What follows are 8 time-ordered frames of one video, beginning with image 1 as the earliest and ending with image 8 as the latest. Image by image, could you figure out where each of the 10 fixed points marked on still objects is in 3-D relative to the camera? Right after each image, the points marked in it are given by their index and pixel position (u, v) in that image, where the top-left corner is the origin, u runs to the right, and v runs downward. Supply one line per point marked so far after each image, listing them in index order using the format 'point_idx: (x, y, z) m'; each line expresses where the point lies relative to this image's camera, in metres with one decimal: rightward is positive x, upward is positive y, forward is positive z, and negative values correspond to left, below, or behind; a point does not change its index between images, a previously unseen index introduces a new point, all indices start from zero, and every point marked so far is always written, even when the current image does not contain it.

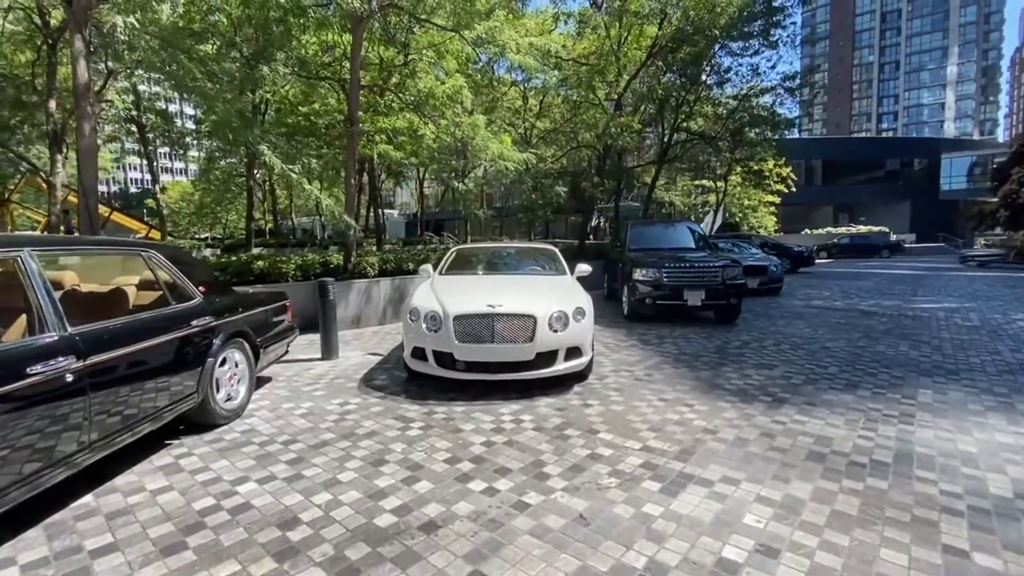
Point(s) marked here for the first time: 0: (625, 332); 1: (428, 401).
0: (+2.0, -0.8, +8.5) m
1: (-0.9, -1.2, +4.9) m
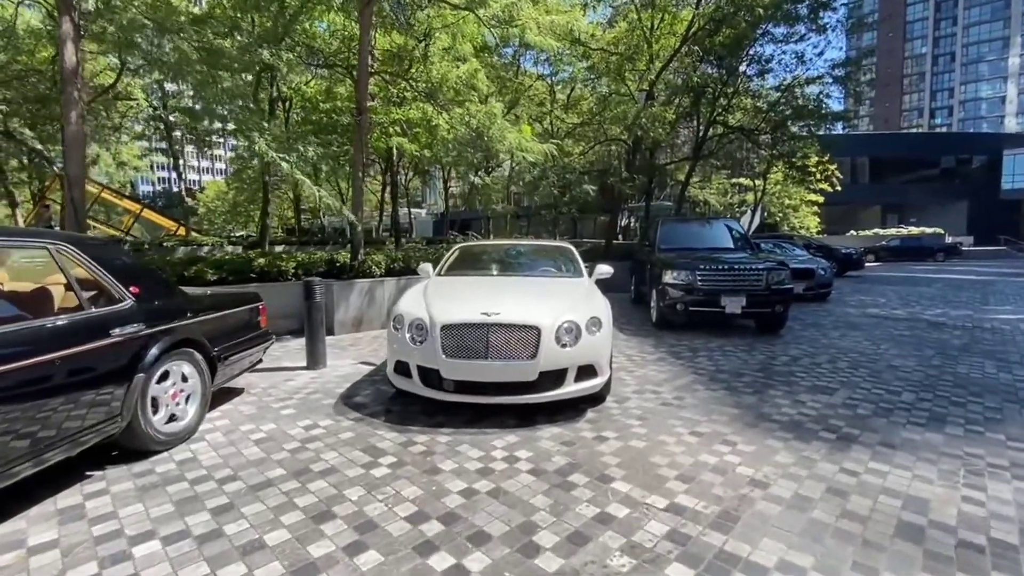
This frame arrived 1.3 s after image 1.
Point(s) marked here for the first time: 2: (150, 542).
0: (+2.2, -0.8, +7.5) m
1: (-0.9, -1.2, +4.1) m
2: (-2.0, -1.4, +2.6) m
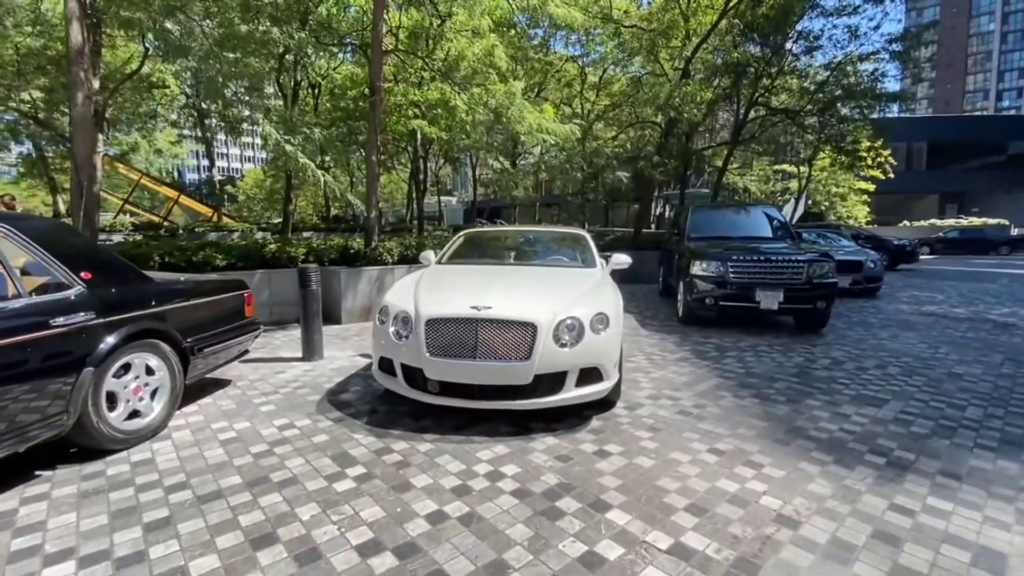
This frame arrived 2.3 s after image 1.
0: (+2.4, -0.7, +6.9) m
1: (-0.9, -1.1, +3.7) m
2: (-2.1, -1.3, +2.3) m
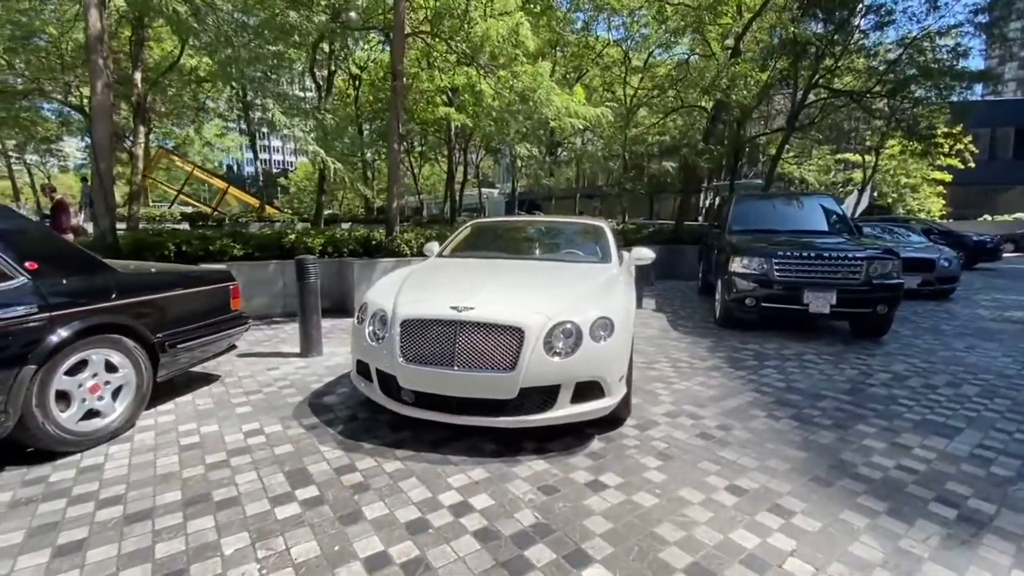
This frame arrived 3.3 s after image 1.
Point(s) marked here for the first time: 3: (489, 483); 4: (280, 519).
0: (+2.6, -0.7, +6.2) m
1: (-1.0, -1.1, +3.3) m
2: (-2.3, -1.3, +2.0) m
3: (-0.1, -1.1, +2.8) m
4: (-1.2, -1.2, +2.5) m
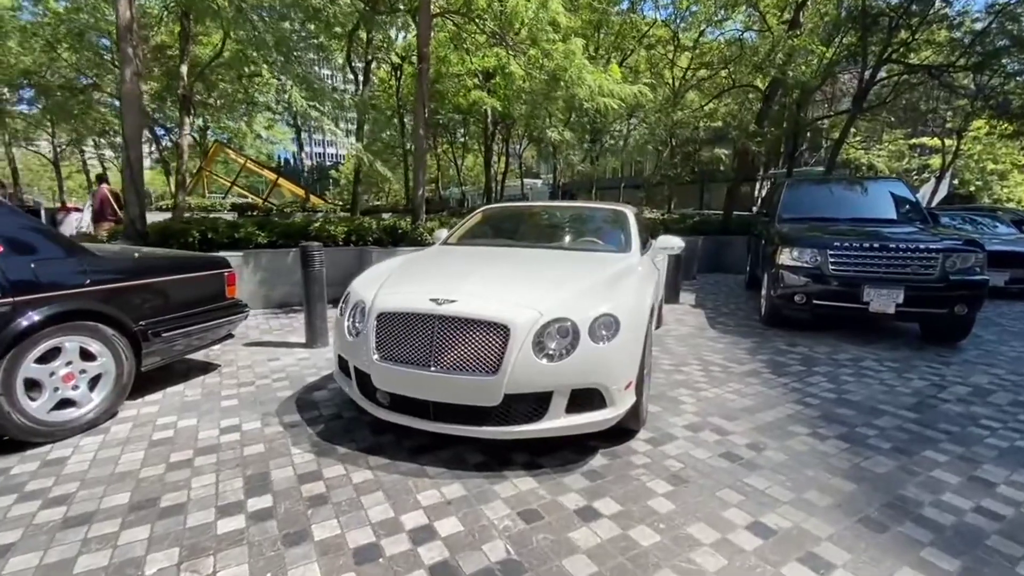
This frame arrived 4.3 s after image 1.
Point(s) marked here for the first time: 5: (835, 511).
0: (+2.8, -0.6, +5.5) m
1: (-1.1, -1.0, +3.0) m
2: (-2.5, -1.2, +1.8) m
3: (-0.3, -1.1, +2.5) m
4: (-1.3, -1.1, +2.2) m
5: (+1.6, -1.1, +2.4) m
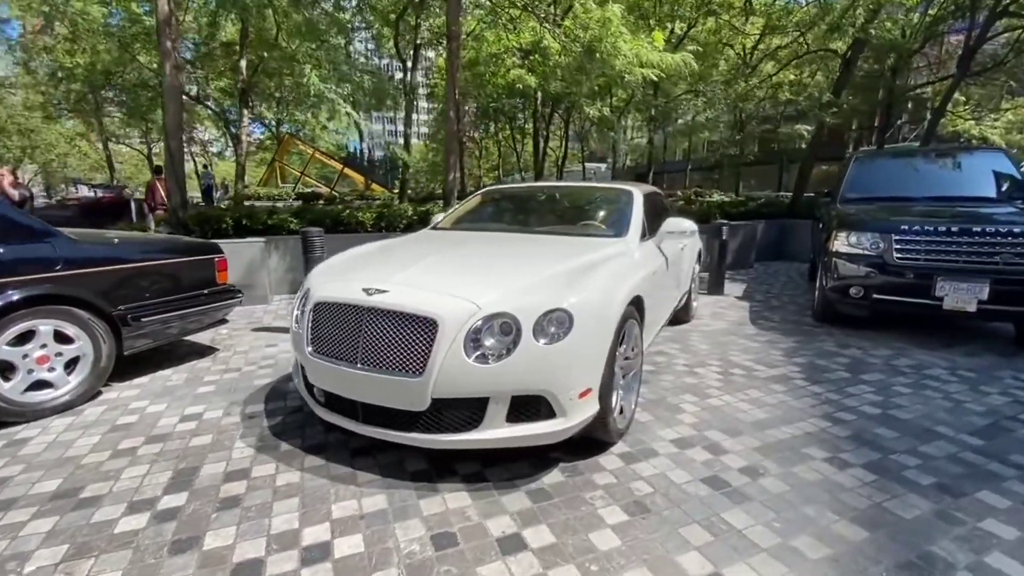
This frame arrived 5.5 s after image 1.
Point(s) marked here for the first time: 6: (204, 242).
0: (+2.8, -0.6, +4.8) m
1: (-1.4, -0.9, +2.8) m
2: (-2.9, -1.1, +1.9) m
3: (-0.6, -1.0, +2.2) m
4: (-1.7, -1.1, +2.1) m
5: (+1.3, -1.1, +1.9) m
6: (-2.7, +0.4, +4.3) m
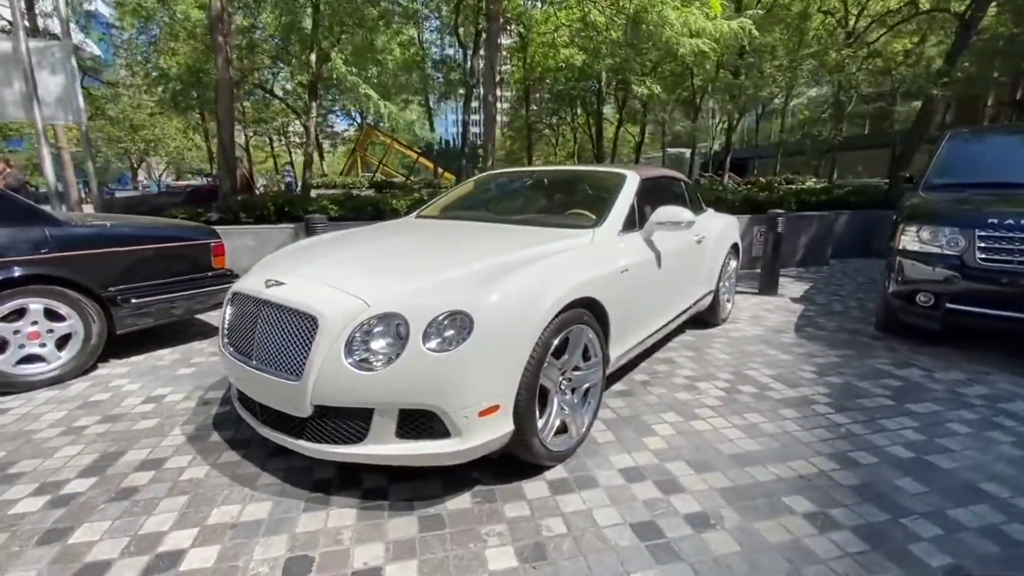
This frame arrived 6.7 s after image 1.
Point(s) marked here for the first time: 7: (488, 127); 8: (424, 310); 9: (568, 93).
0: (+2.7, -0.6, +4.0) m
1: (-1.7, -0.9, +2.8) m
2: (-3.5, -1.0, +2.1) m
3: (-1.1, -1.0, +2.0) m
4: (-2.2, -1.0, +2.1) m
5: (+0.7, -1.1, +1.4) m
6: (-2.8, +0.5, +4.4) m
7: (-0.3, +3.1, +9.1) m
8: (-0.4, -0.1, +2.0) m
9: (+2.0, +7.2, +17.5) m
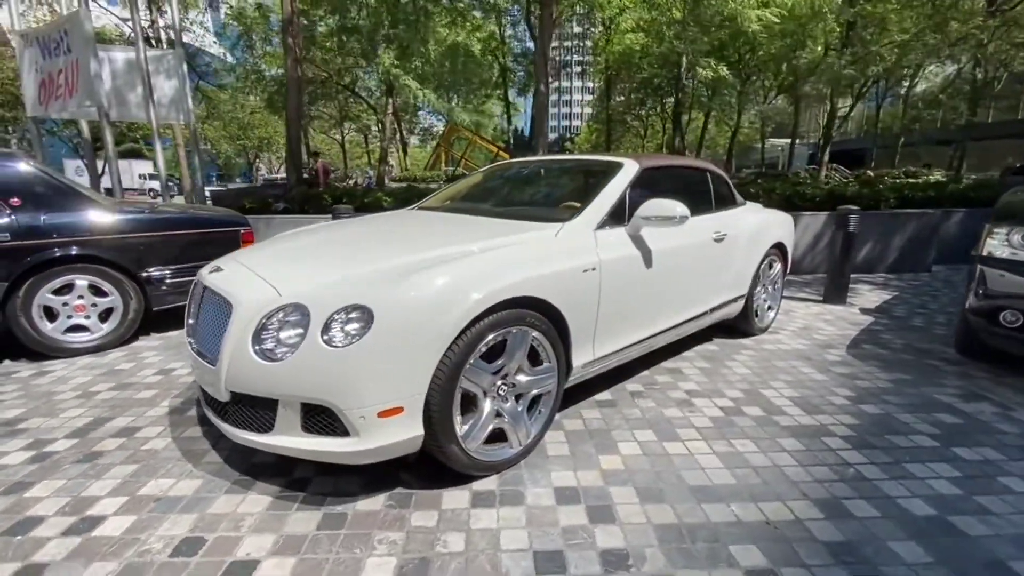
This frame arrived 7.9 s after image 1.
0: (+2.7, -0.7, +3.4) m
1: (-2.0, -0.7, +3.0) m
2: (-3.8, -0.9, +2.6) m
3: (-1.5, -0.9, +2.1) m
4: (-2.6, -0.9, +2.4) m
5: (+0.2, -1.1, +1.2) m
6: (-2.6, +0.7, +4.7) m
7: (+0.8, +3.2, +8.9) m
8: (-0.7, -0.1, +1.9) m
9: (+4.6, +7.3, +16.6) m
